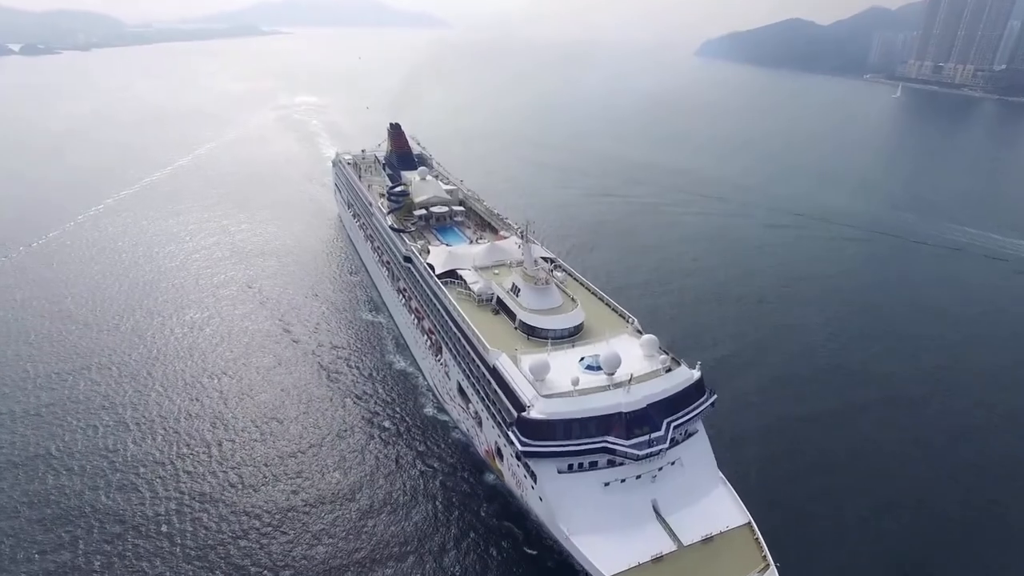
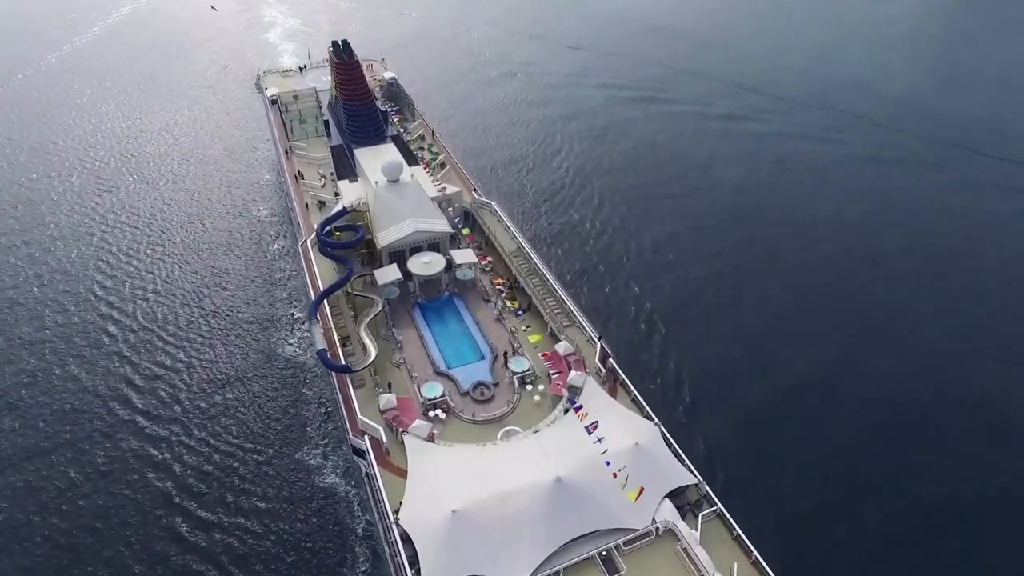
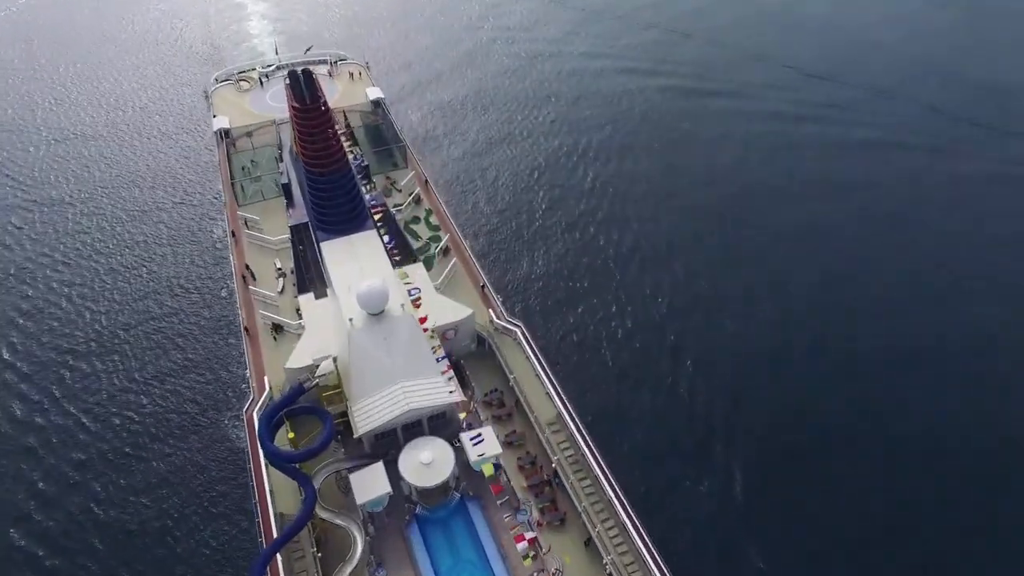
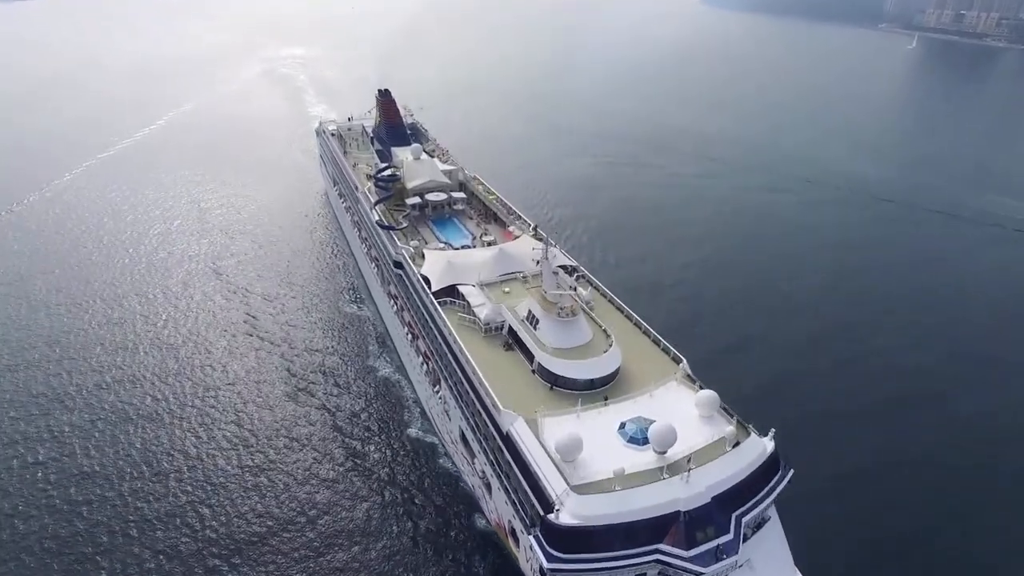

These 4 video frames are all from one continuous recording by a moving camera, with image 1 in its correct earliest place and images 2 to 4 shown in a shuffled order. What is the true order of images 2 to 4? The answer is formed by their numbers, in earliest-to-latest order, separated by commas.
4, 2, 3
